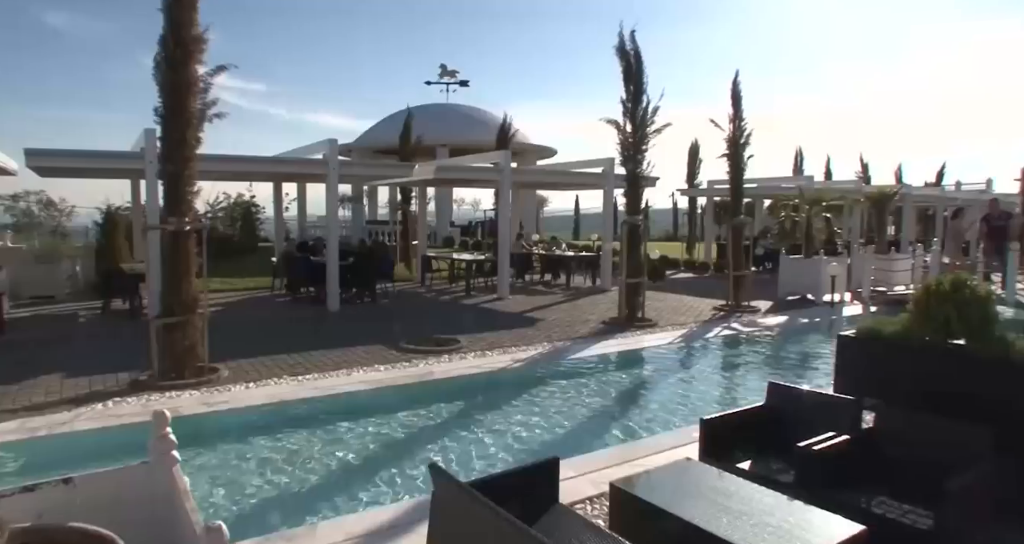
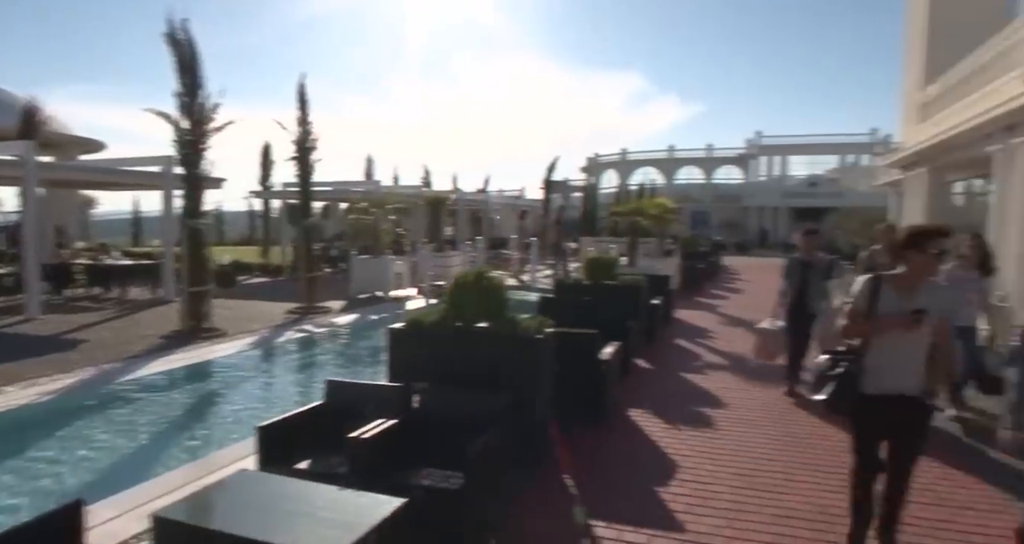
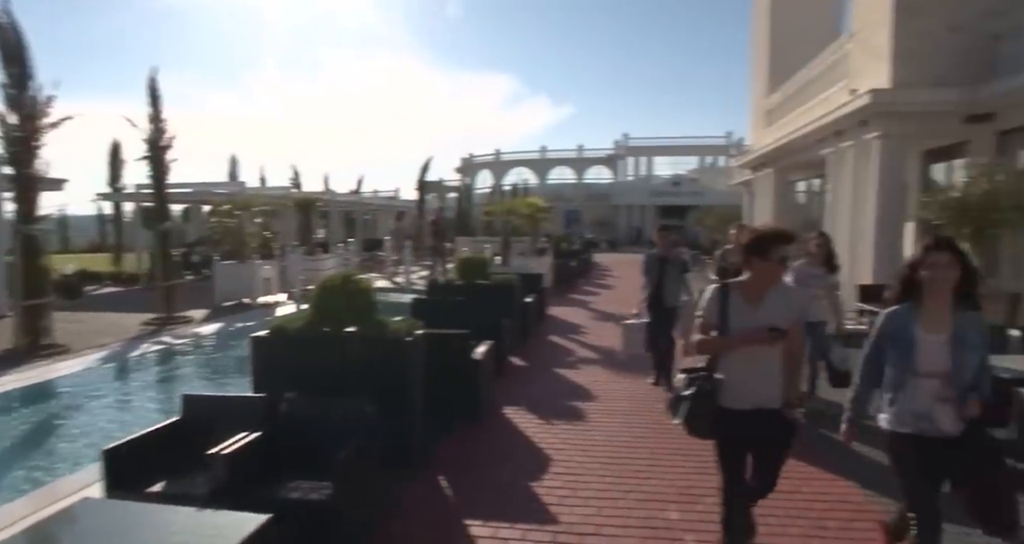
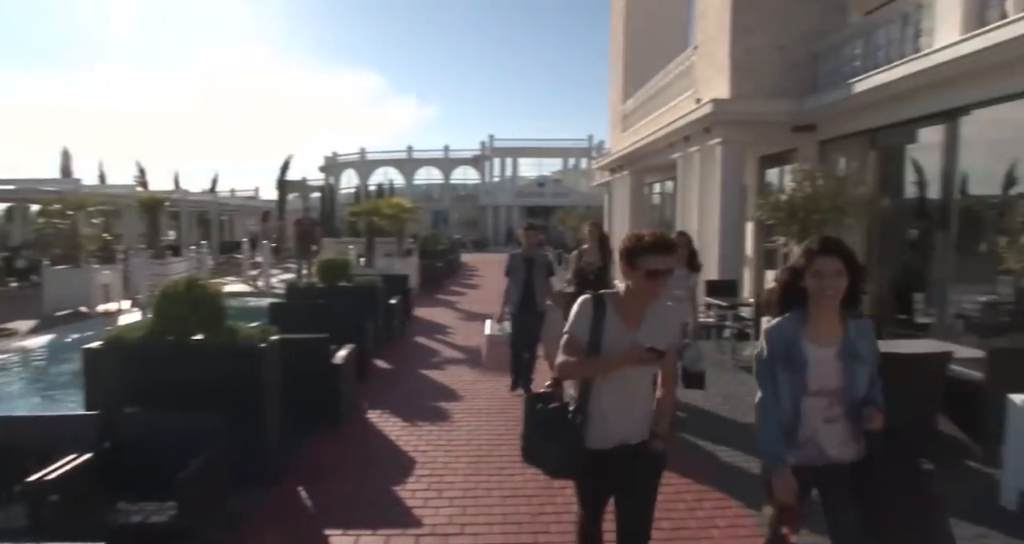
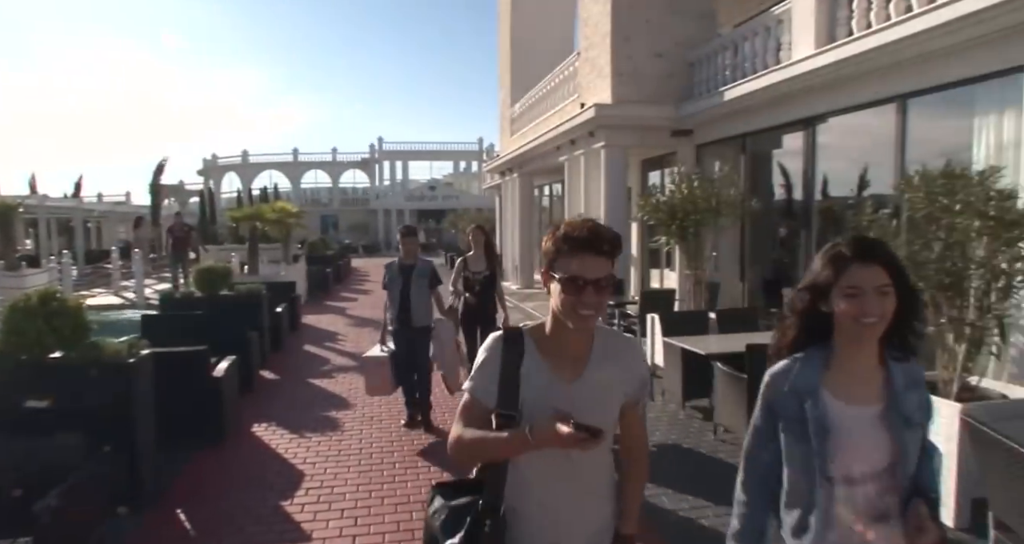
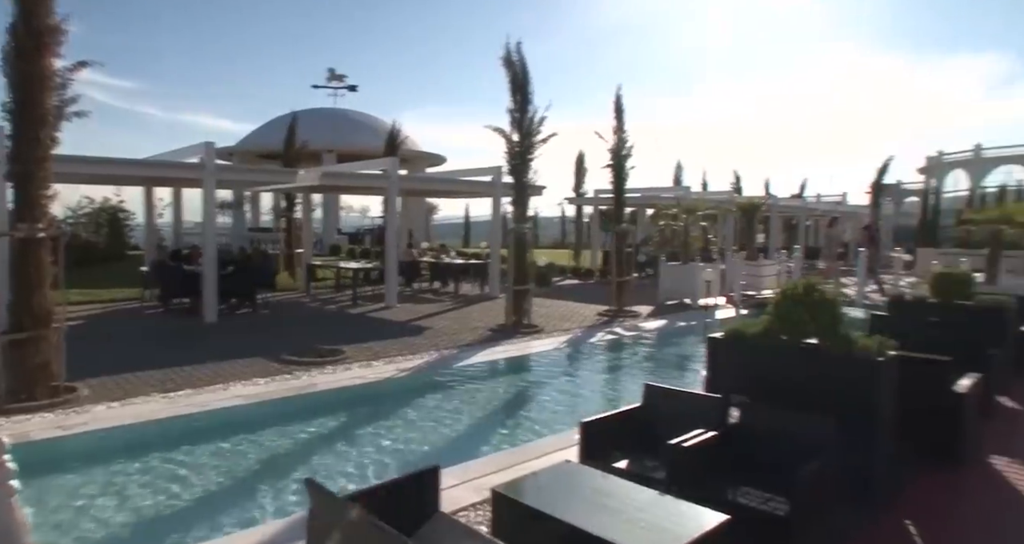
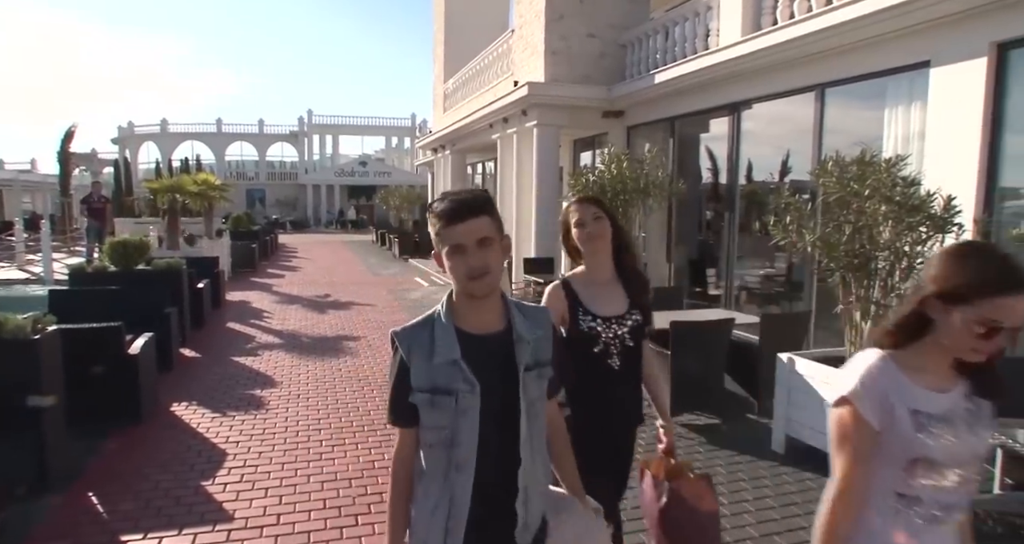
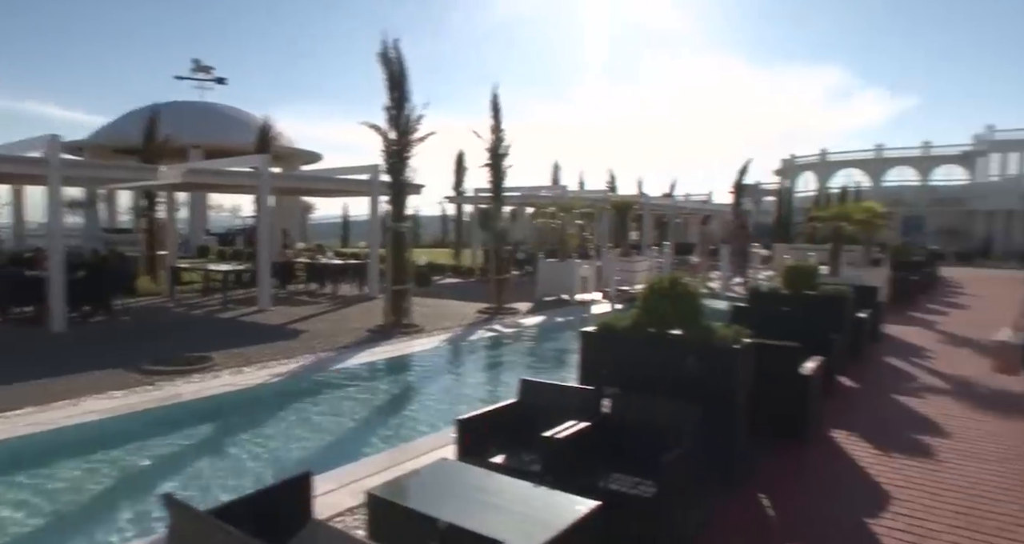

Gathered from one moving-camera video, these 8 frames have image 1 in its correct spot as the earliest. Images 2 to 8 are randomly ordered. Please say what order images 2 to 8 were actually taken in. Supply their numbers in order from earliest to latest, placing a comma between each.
6, 8, 2, 3, 4, 5, 7
